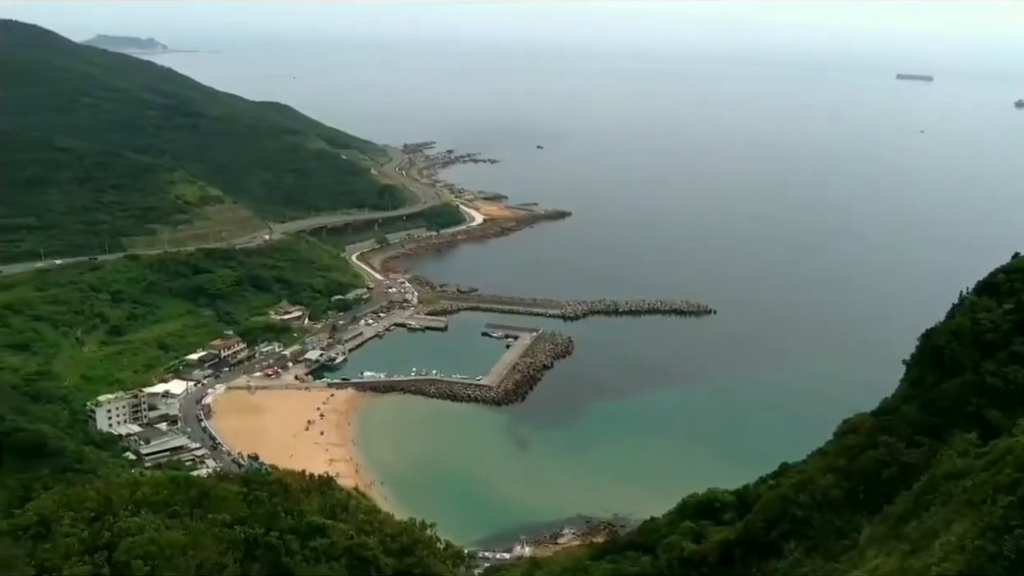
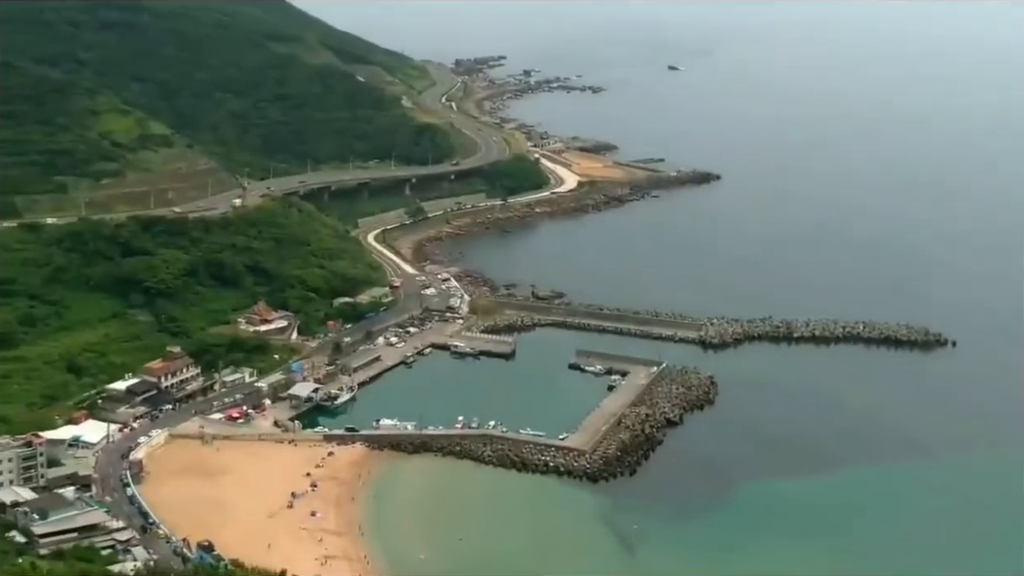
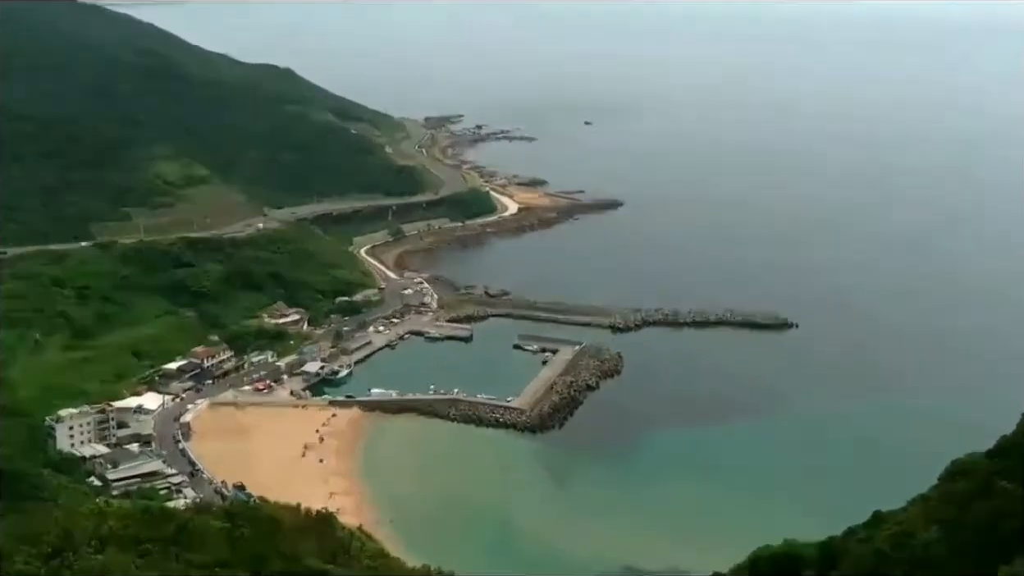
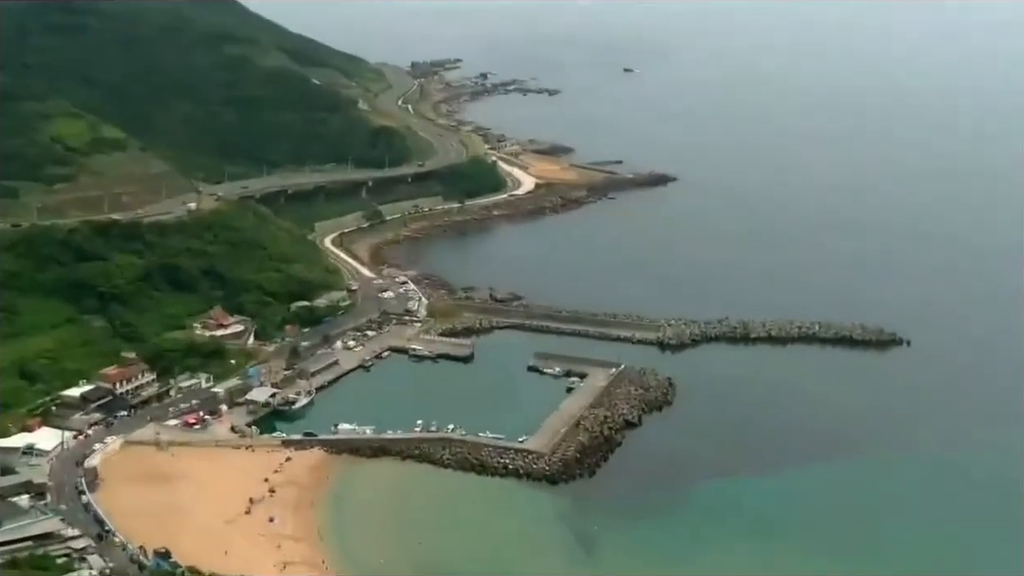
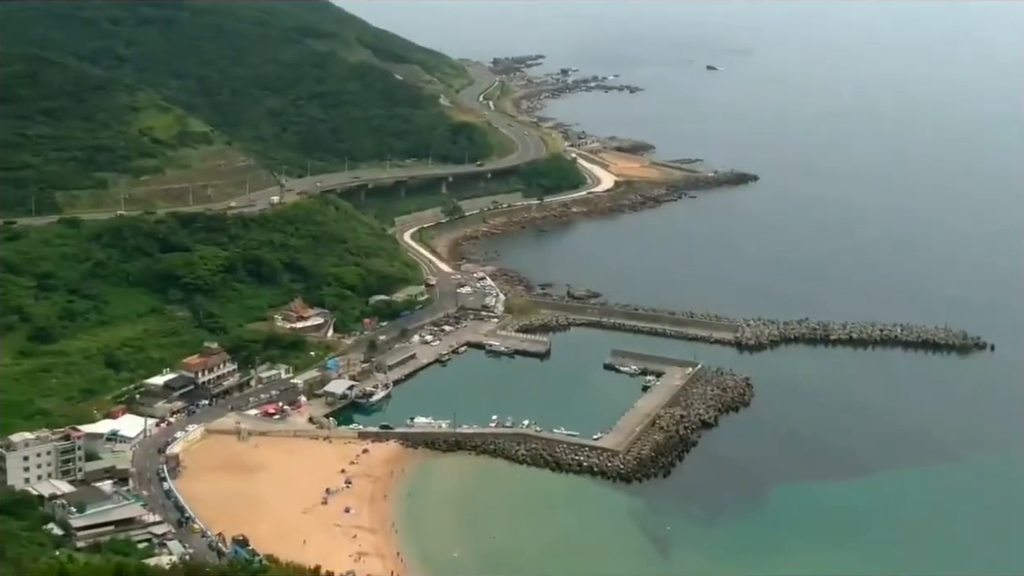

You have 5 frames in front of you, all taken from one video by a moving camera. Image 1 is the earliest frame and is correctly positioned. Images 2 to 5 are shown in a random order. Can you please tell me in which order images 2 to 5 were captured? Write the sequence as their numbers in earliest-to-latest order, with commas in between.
3, 4, 2, 5
